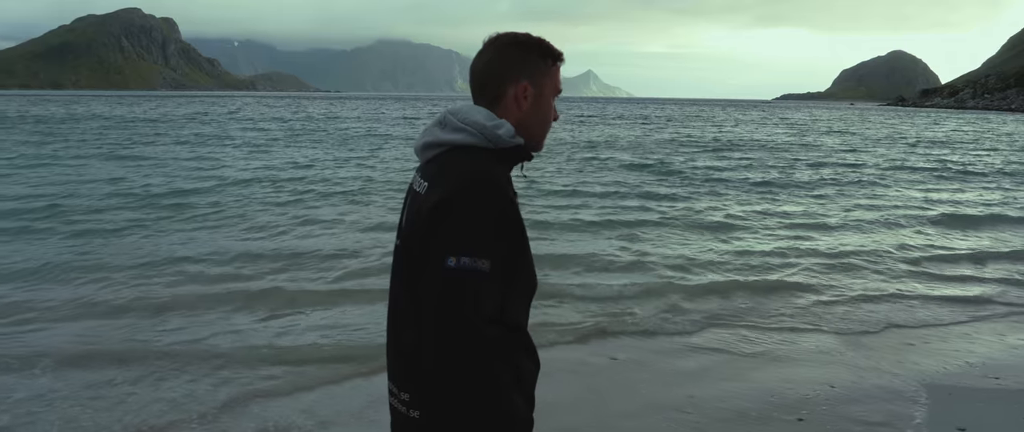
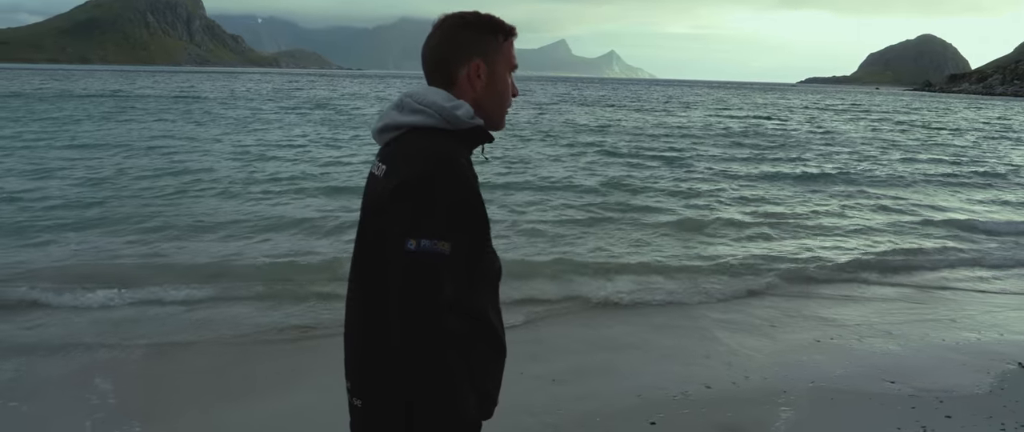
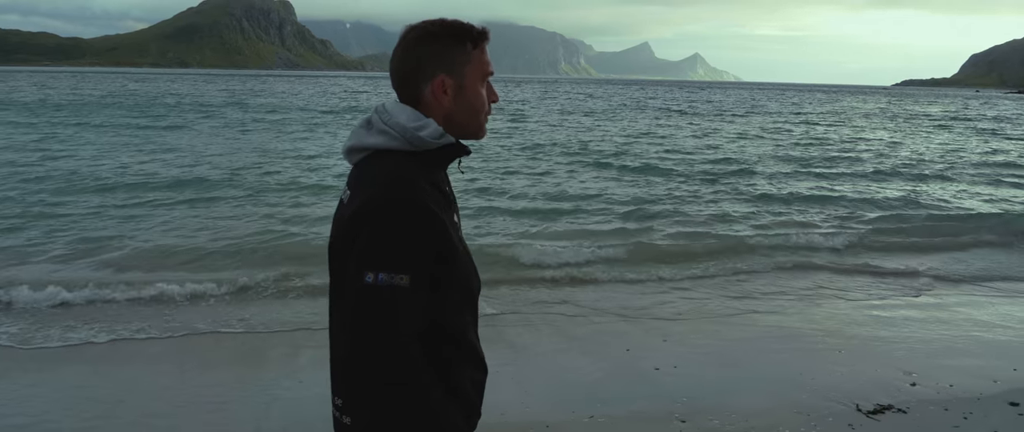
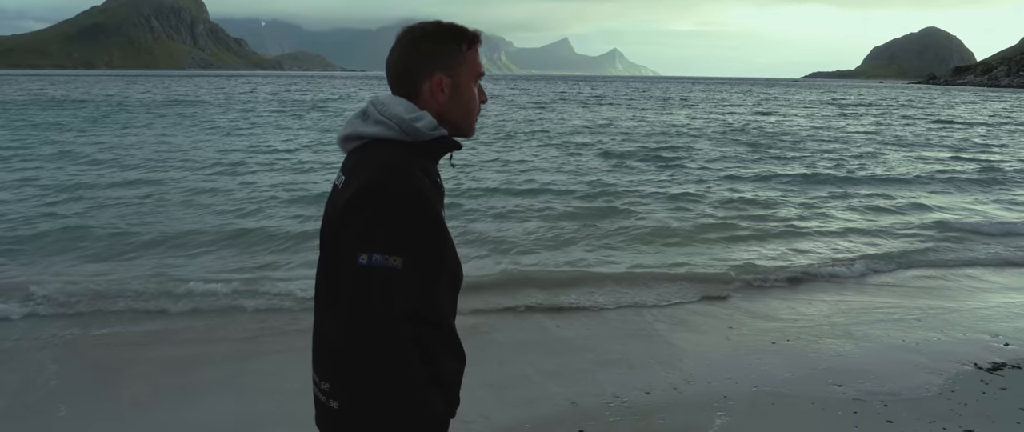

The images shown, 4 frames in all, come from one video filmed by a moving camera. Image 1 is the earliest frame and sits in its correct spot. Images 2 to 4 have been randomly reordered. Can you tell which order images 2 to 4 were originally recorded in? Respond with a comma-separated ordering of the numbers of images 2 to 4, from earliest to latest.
2, 4, 3
